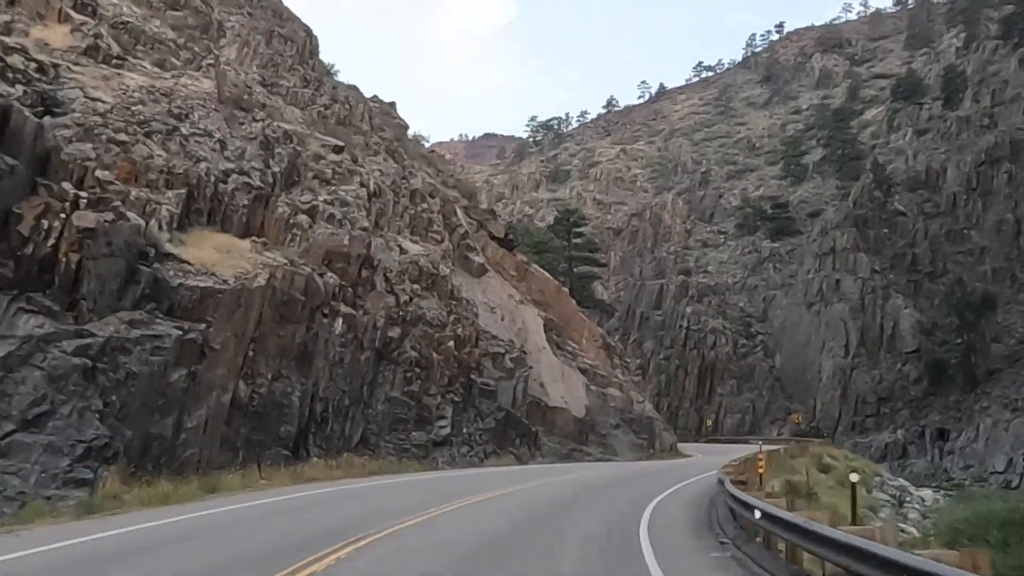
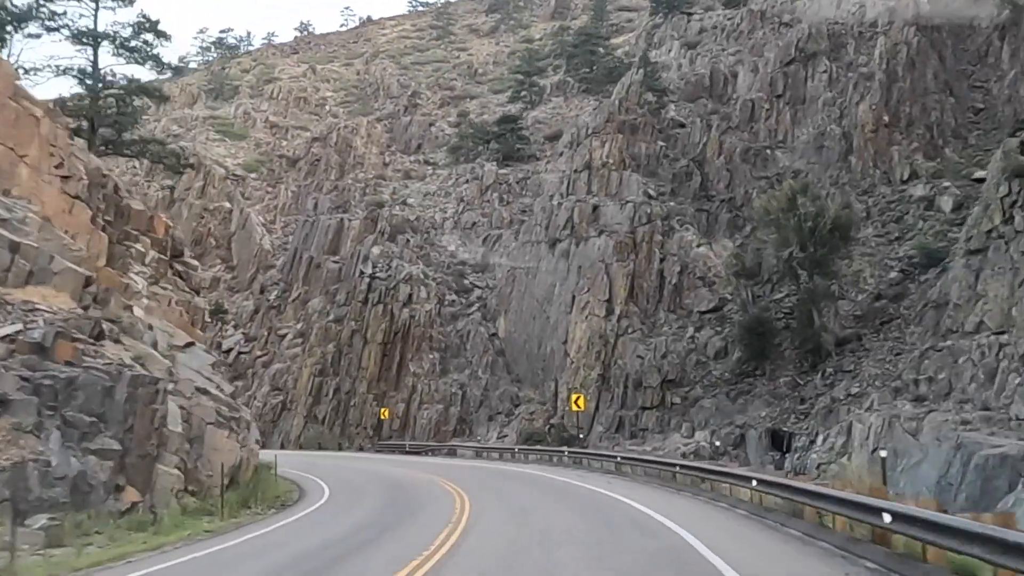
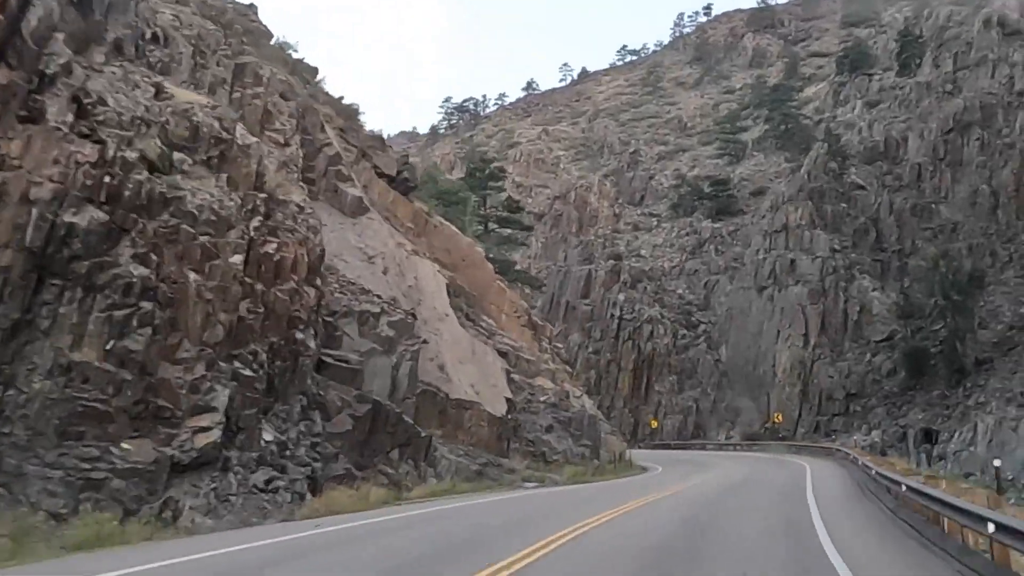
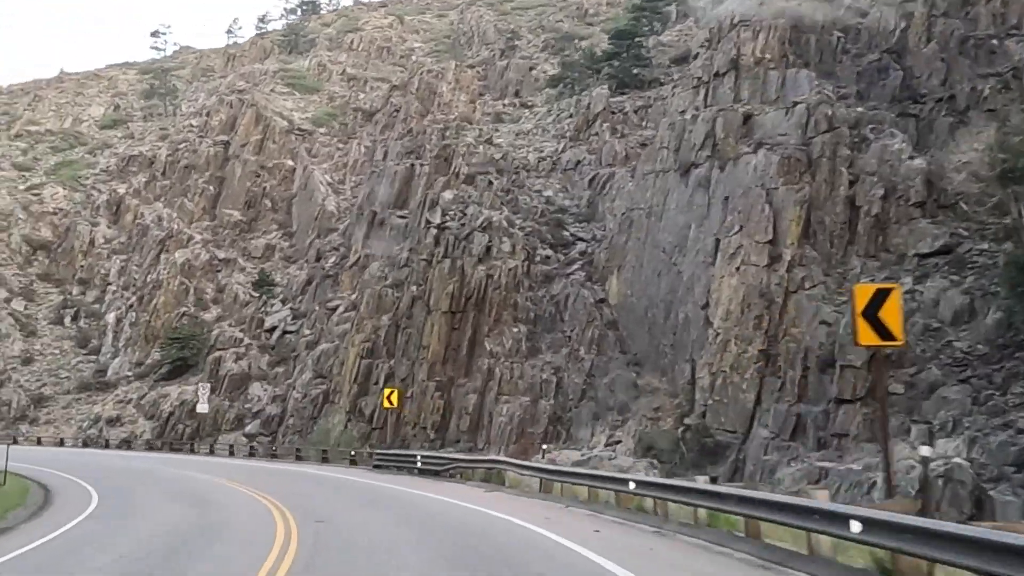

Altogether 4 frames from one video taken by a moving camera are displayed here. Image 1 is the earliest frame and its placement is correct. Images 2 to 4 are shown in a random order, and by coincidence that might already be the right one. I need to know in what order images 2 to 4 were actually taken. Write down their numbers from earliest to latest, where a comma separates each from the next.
3, 2, 4
